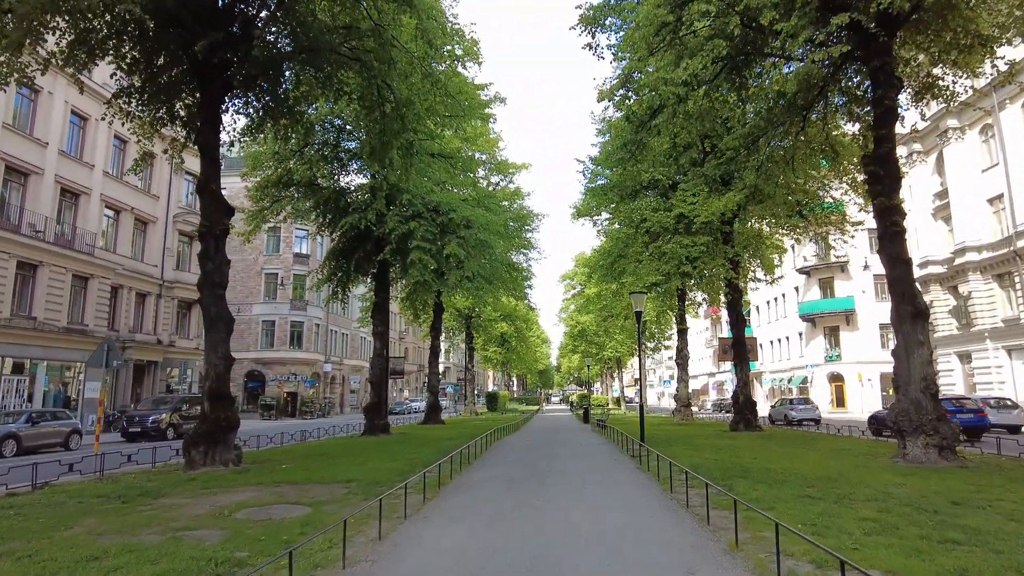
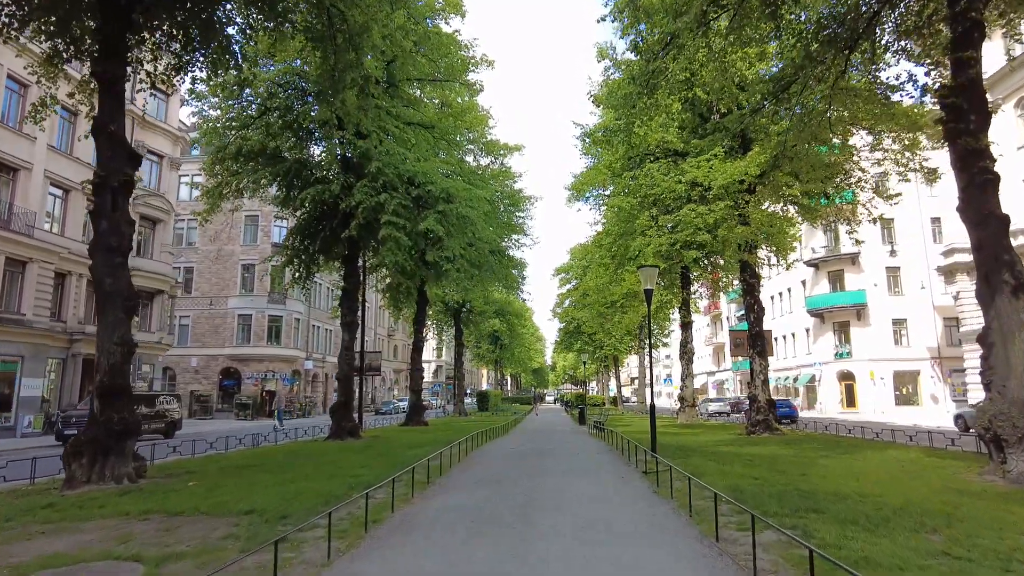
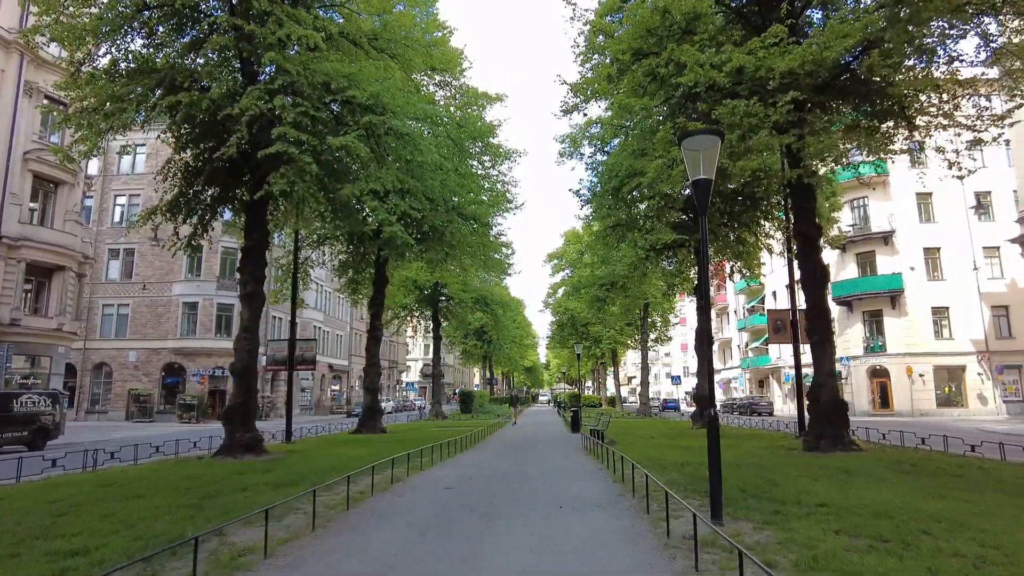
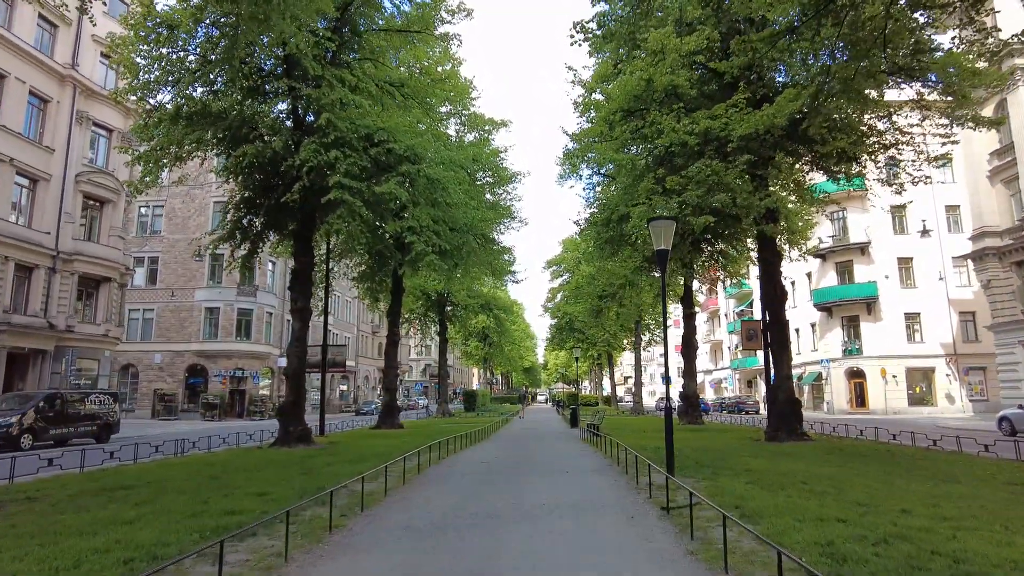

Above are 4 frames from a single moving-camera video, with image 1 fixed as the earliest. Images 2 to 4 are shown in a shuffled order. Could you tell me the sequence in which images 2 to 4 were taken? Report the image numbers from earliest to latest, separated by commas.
2, 4, 3
